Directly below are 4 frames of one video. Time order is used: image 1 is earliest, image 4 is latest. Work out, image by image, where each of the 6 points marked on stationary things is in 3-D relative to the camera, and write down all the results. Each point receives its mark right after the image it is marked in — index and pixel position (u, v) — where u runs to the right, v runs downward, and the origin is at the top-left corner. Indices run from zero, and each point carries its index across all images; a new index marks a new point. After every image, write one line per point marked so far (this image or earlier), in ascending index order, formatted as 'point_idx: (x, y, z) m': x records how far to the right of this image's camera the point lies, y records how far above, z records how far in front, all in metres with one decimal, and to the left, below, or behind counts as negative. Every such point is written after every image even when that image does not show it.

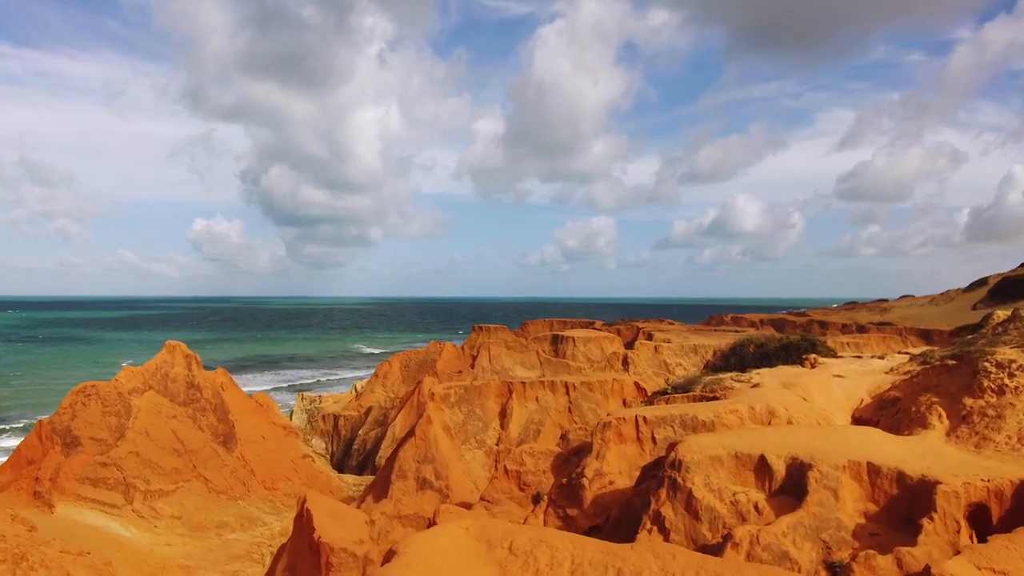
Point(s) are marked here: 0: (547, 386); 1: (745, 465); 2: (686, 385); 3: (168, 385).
0: (+0.8, -2.4, +14.8) m
1: (+3.1, -2.3, +8.1) m
2: (+3.9, -2.2, +14.0) m
3: (-9.7, -2.7, +17.3) m
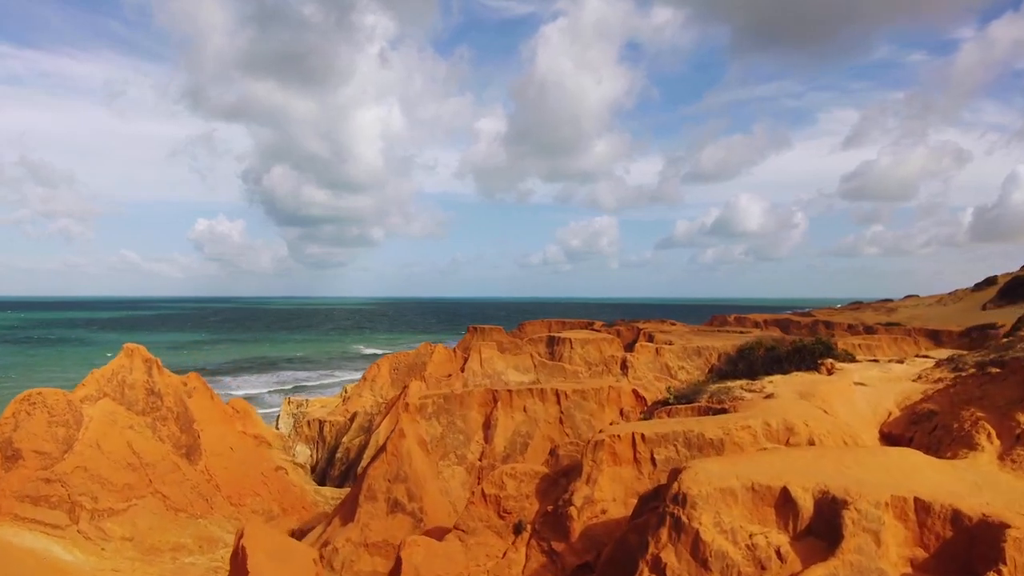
0: (+0.5, -2.3, +13.4) m
1: (+2.7, -2.3, +6.6) m
2: (+3.6, -2.2, +12.5) m
3: (-10.0, -2.7, +16.0) m
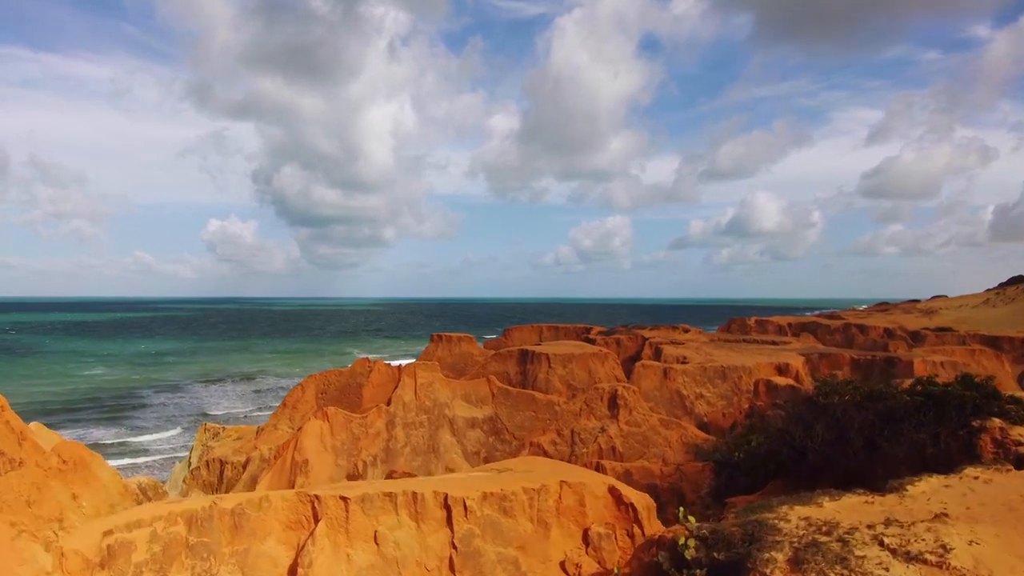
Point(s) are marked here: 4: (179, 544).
0: (-1.1, -2.3, +6.4) m
1: (+0.9, -2.2, -0.3) m
2: (+2.0, -2.1, +5.5) m
3: (-11.6, -2.6, +9.3) m
4: (-3.2, -2.5, +6.1) m
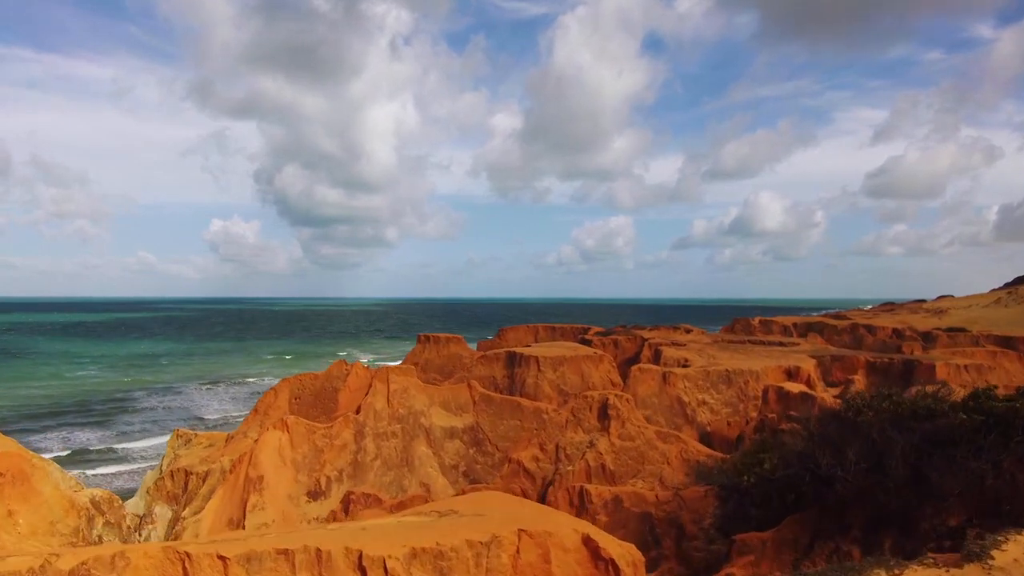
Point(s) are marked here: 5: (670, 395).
0: (-1.6, -2.2, +4.9) m
1: (+0.4, -2.1, -1.9) m
2: (+1.5, -2.0, +3.9) m
3: (-12.1, -2.5, +7.7) m
4: (-3.6, -2.4, +4.6) m
5: (+4.0, -2.7, +15.6) m
